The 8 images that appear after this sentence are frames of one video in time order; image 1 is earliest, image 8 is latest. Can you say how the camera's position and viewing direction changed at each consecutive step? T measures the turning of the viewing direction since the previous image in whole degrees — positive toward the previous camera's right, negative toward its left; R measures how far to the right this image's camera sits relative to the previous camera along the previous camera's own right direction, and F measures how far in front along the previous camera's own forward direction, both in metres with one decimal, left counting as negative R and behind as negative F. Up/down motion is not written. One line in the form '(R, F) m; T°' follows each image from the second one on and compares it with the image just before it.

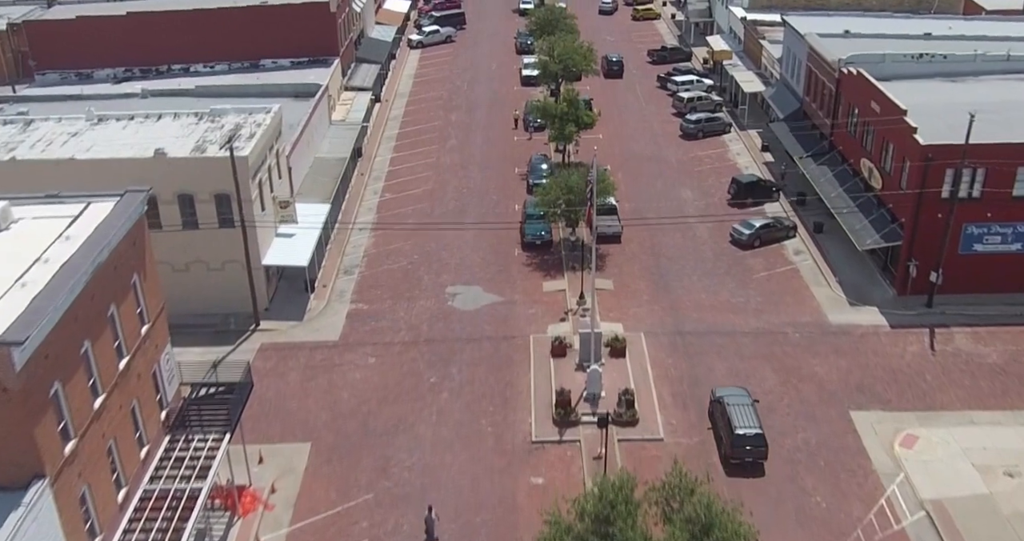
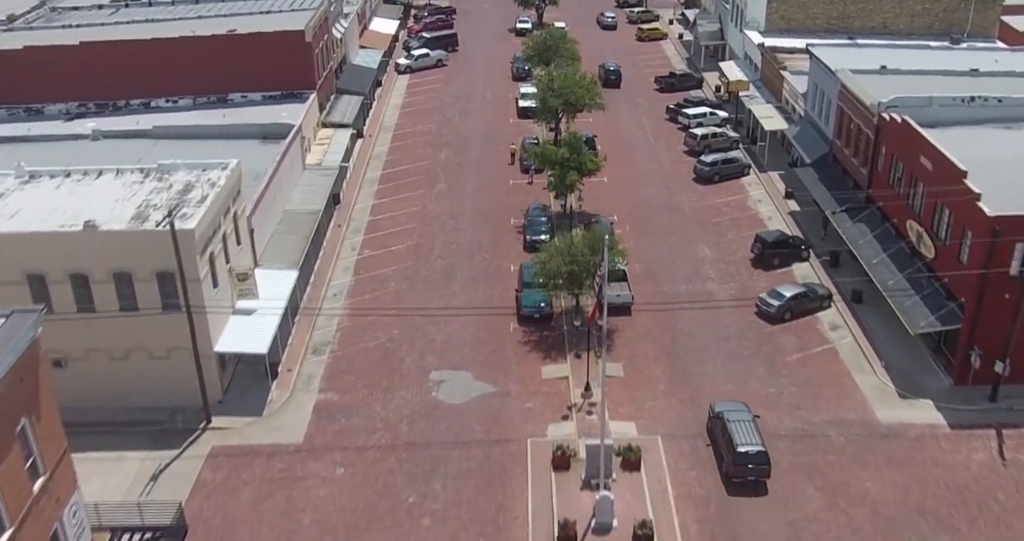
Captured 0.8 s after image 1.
(+0.1, +6.1) m; 0°
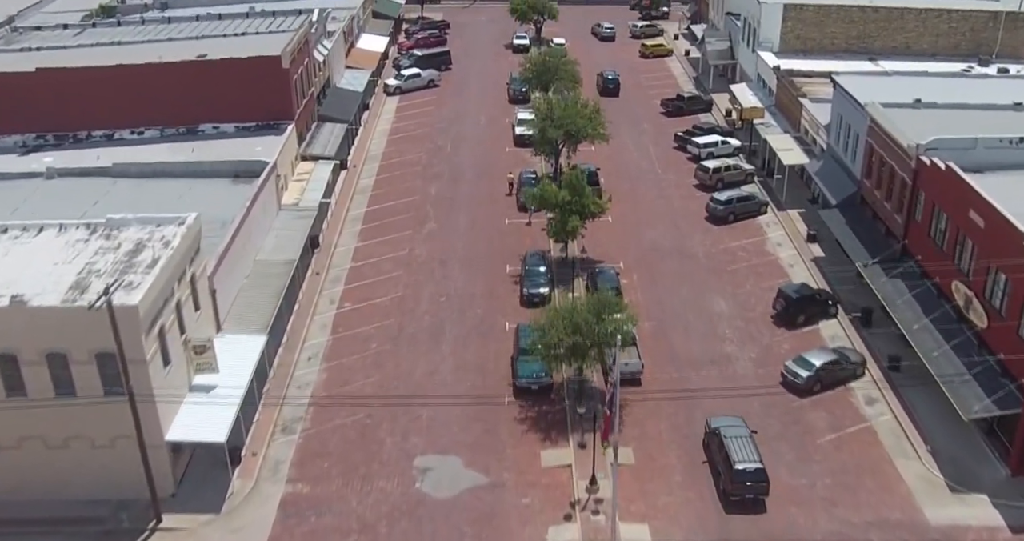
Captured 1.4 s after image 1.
(+0.1, +4.6) m; 0°
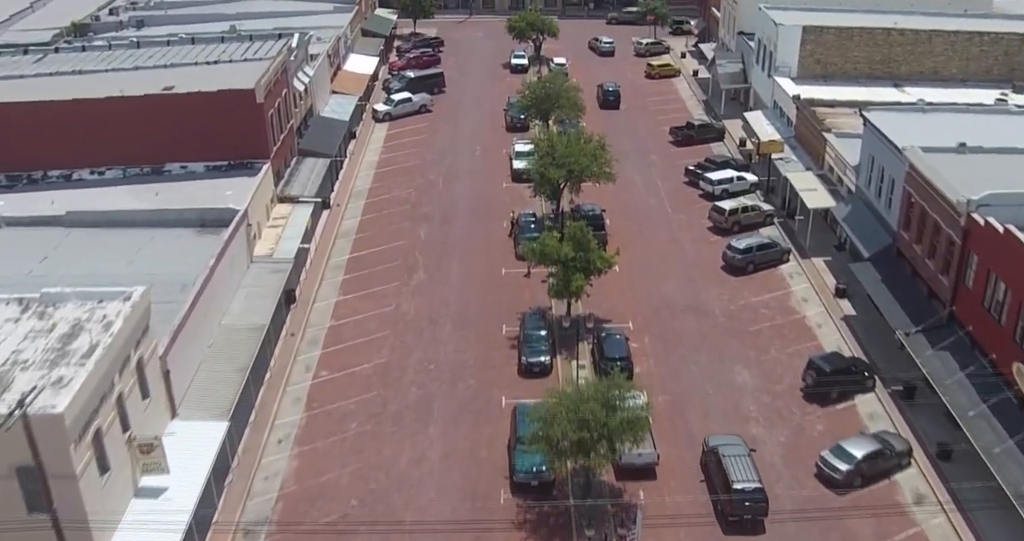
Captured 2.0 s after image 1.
(+0.1, +4.7) m; 0°
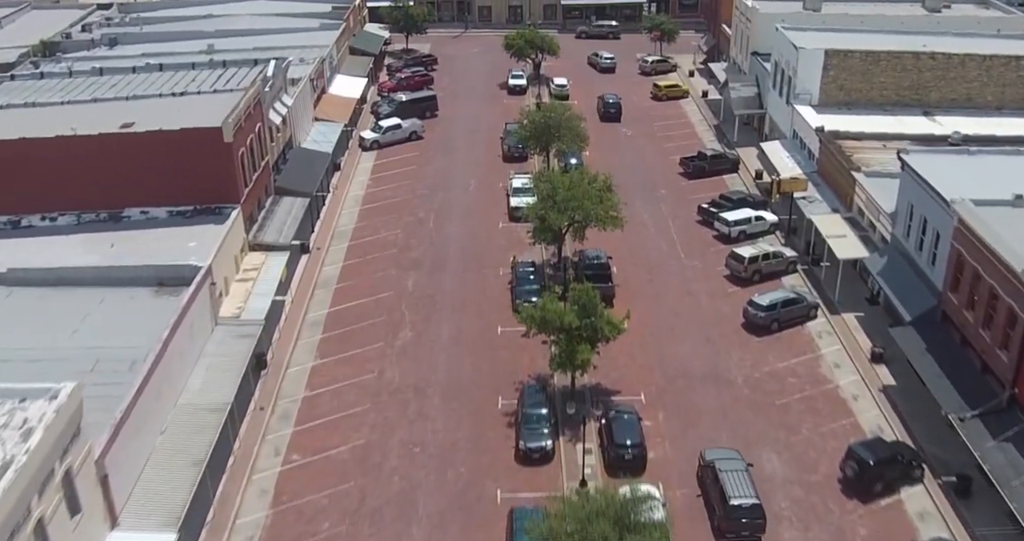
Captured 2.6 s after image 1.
(+0.1, +4.7) m; 0°
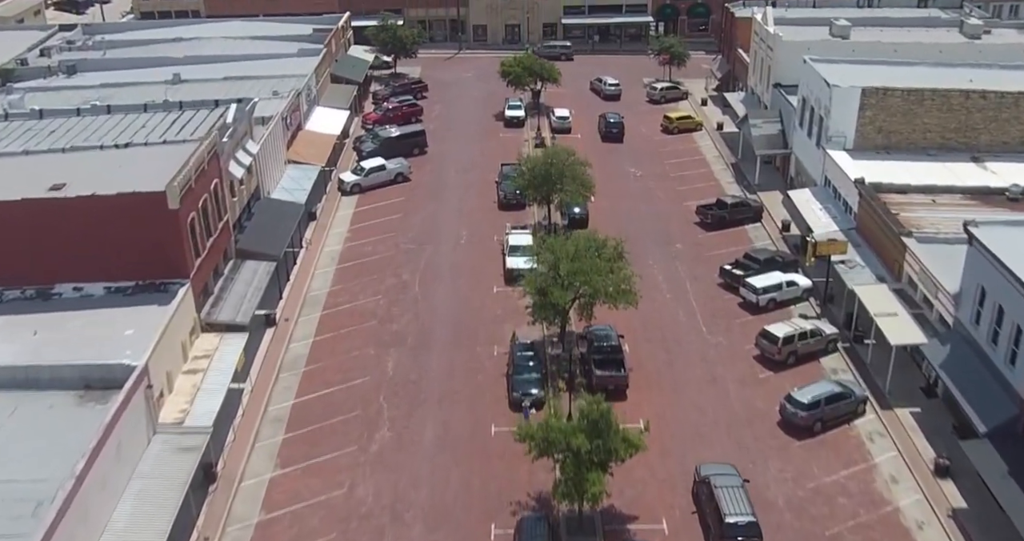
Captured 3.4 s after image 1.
(+0.1, +6.2) m; 0°
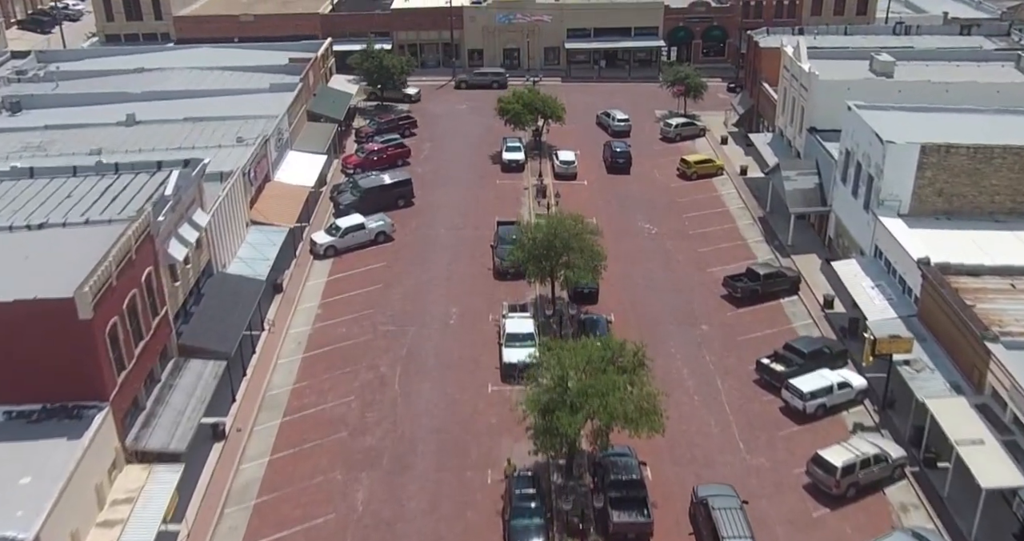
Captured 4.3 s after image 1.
(+0.1, +7.1) m; 0°
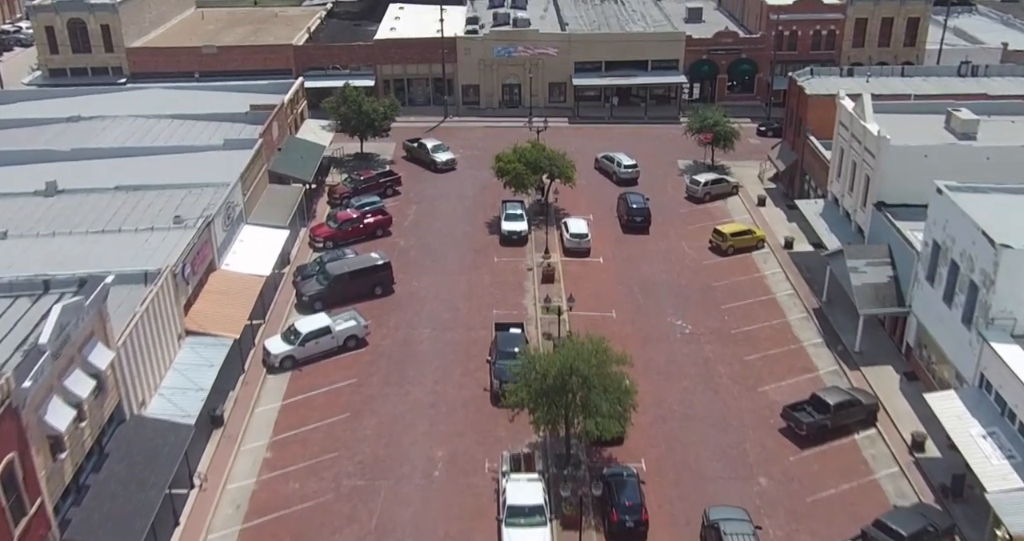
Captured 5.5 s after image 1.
(-0.1, +9.3) m; 0°
